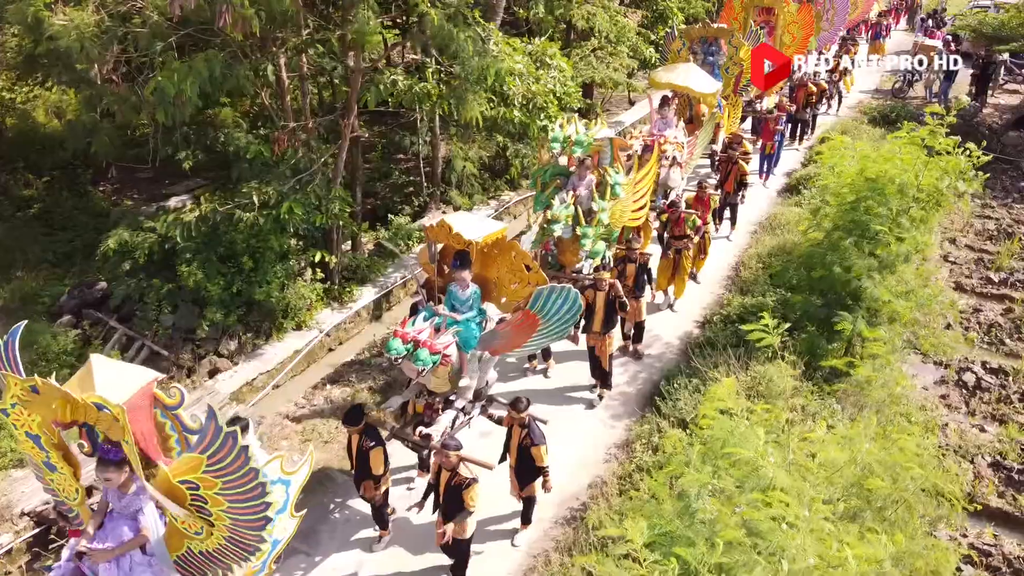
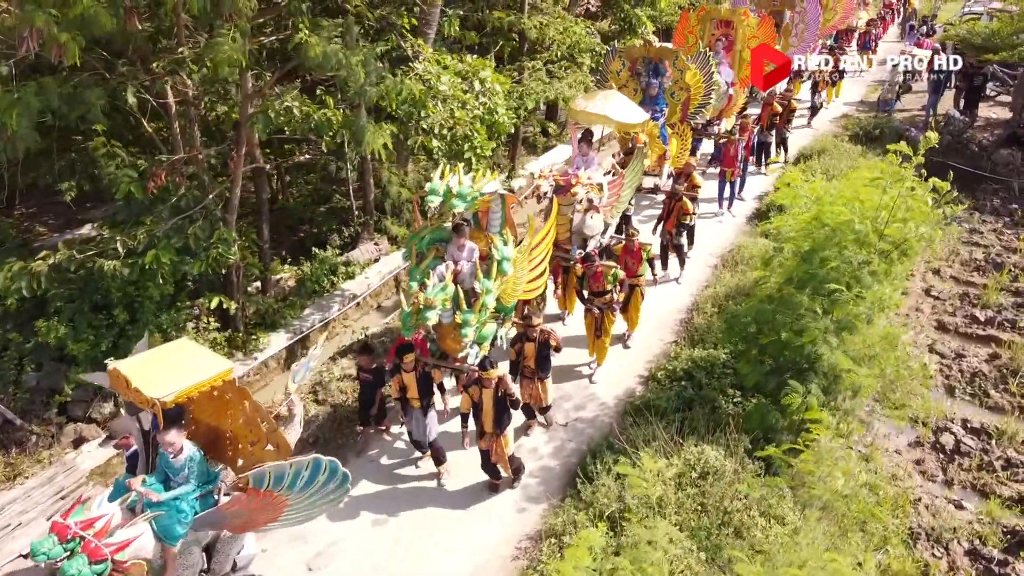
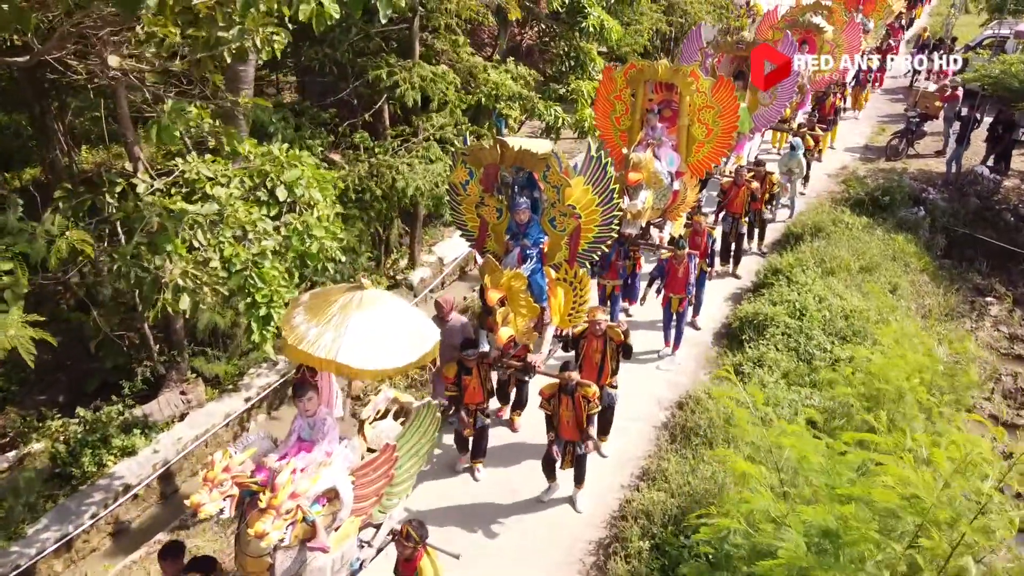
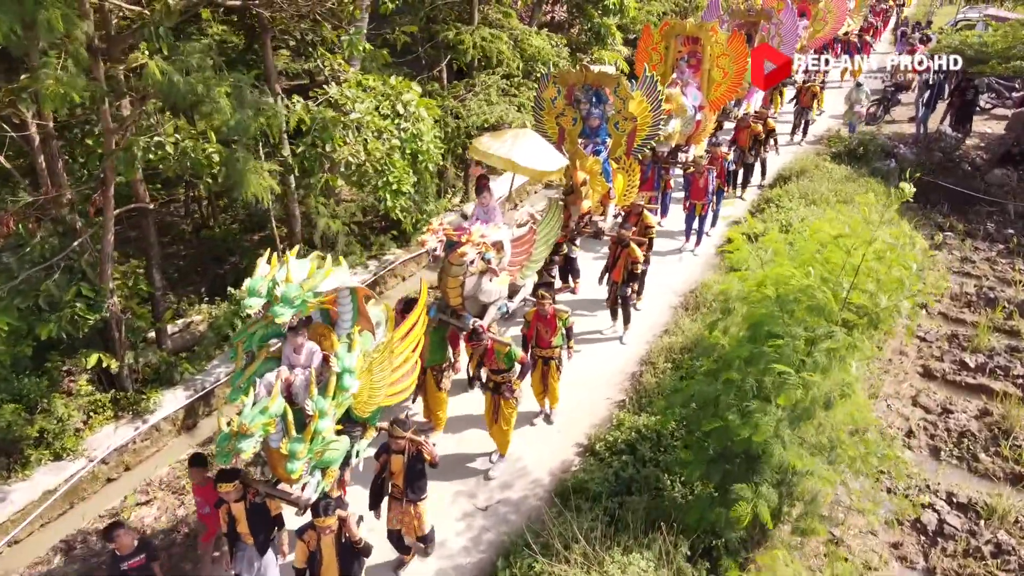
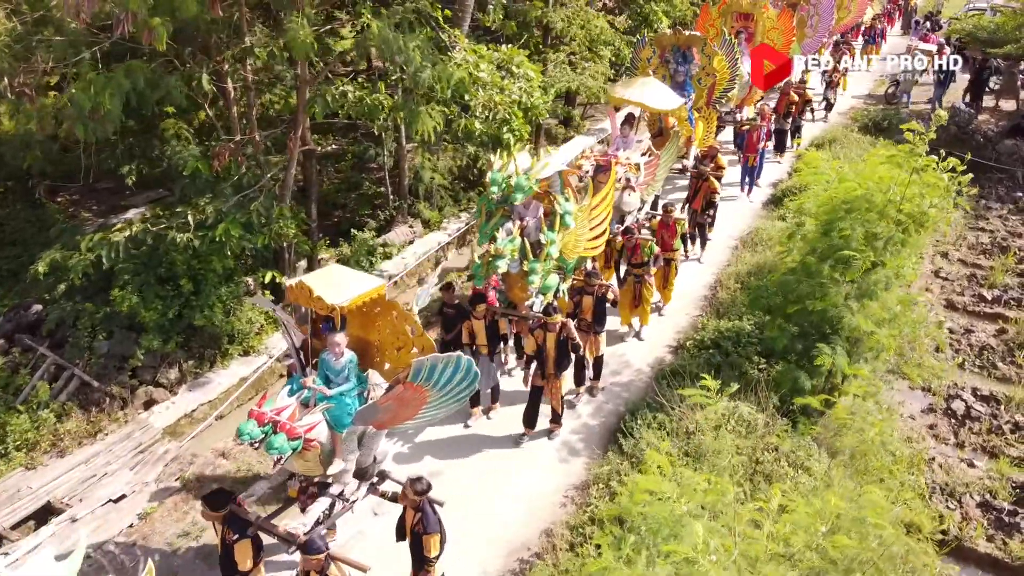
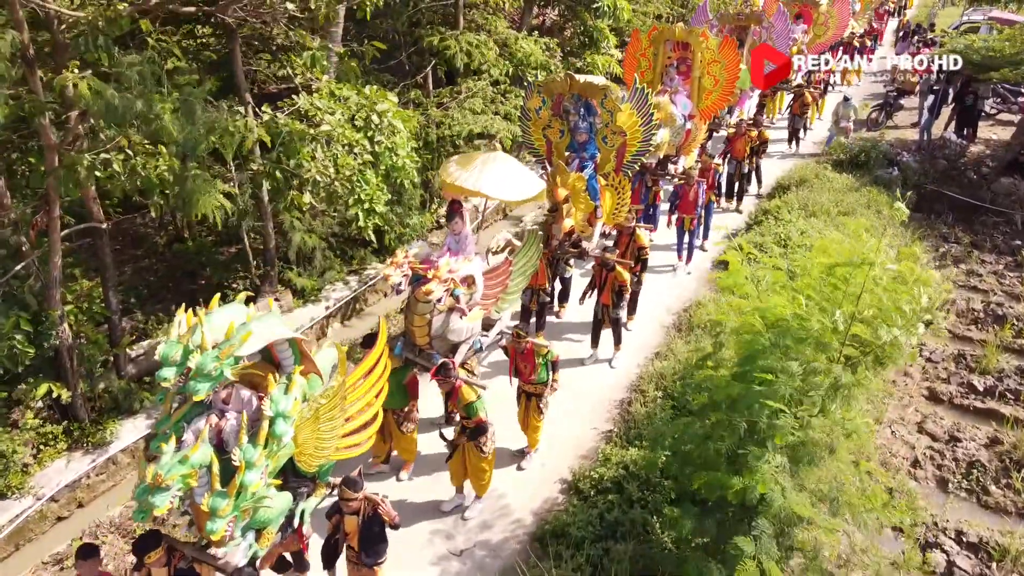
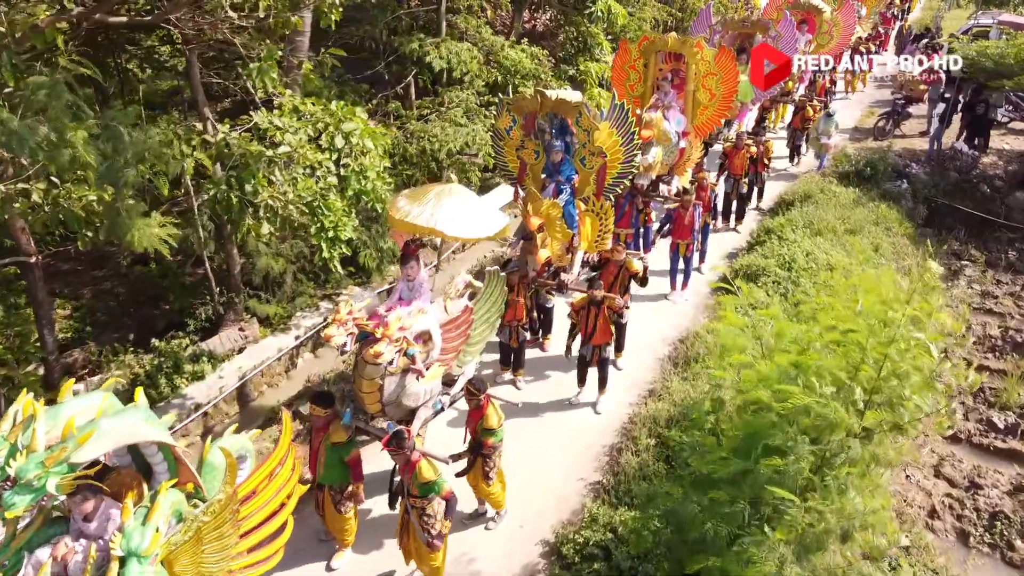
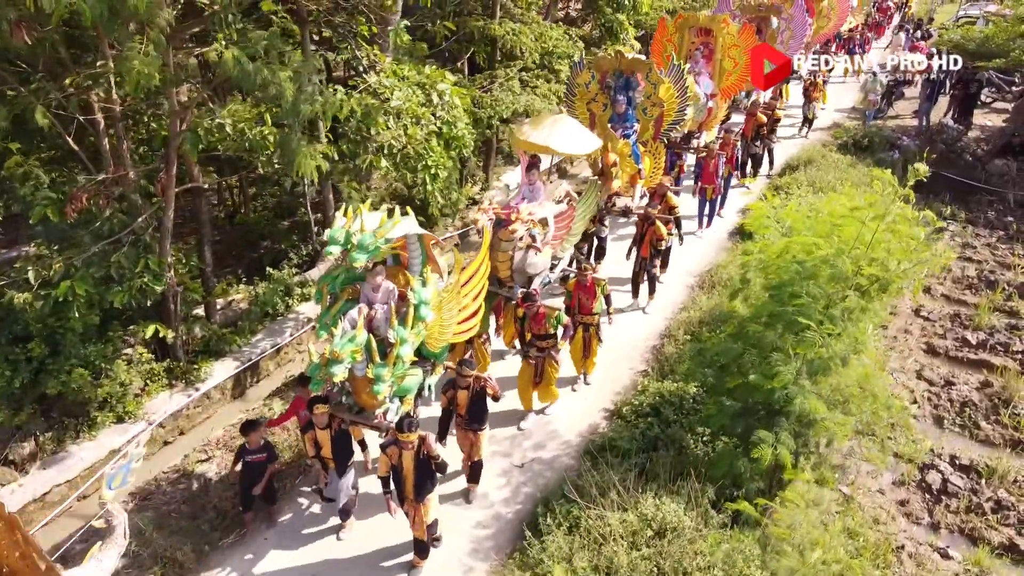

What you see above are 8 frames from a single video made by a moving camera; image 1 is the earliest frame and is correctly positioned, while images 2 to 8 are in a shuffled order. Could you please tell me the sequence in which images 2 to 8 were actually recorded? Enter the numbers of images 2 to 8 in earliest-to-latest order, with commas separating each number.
5, 2, 8, 4, 6, 7, 3
